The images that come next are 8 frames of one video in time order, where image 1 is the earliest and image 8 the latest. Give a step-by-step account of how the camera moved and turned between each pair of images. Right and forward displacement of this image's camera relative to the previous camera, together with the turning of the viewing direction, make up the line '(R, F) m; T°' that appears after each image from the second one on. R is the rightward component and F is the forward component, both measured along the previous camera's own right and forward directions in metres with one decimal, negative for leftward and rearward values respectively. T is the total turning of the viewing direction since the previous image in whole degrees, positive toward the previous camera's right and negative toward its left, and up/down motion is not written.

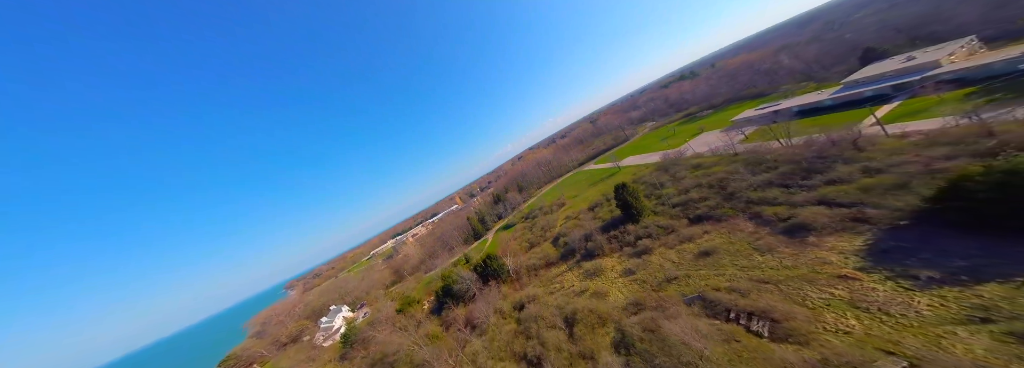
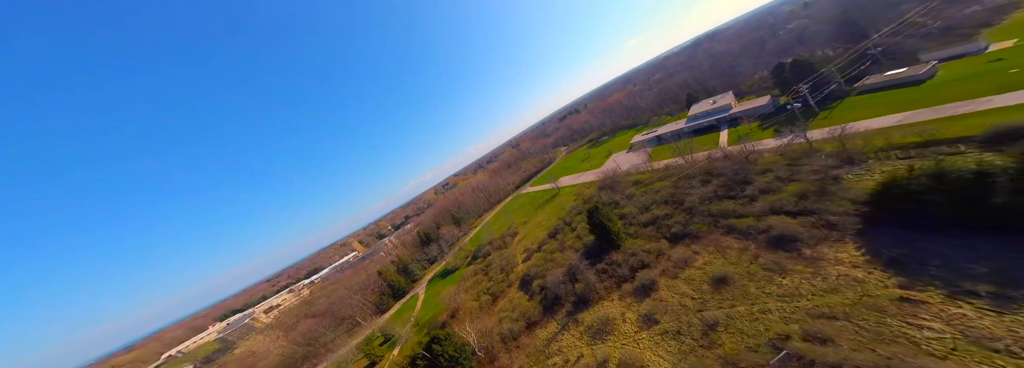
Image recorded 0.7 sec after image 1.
(-2.0, +3.9) m; +21°
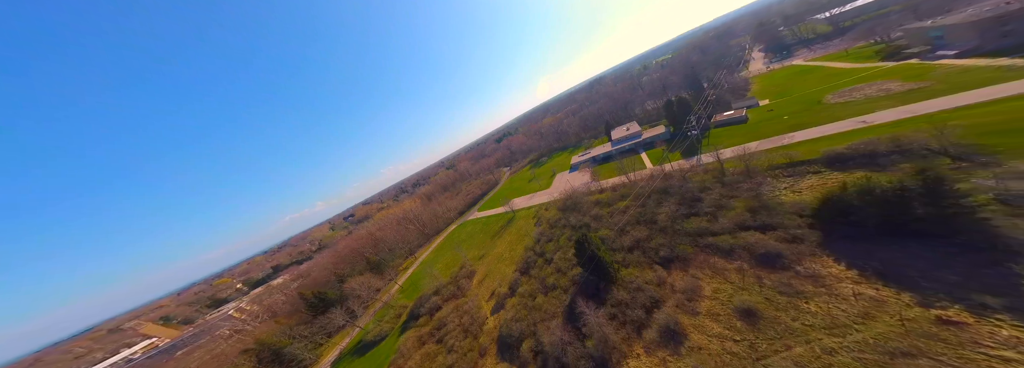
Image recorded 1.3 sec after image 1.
(-2.6, +3.8) m; +20°
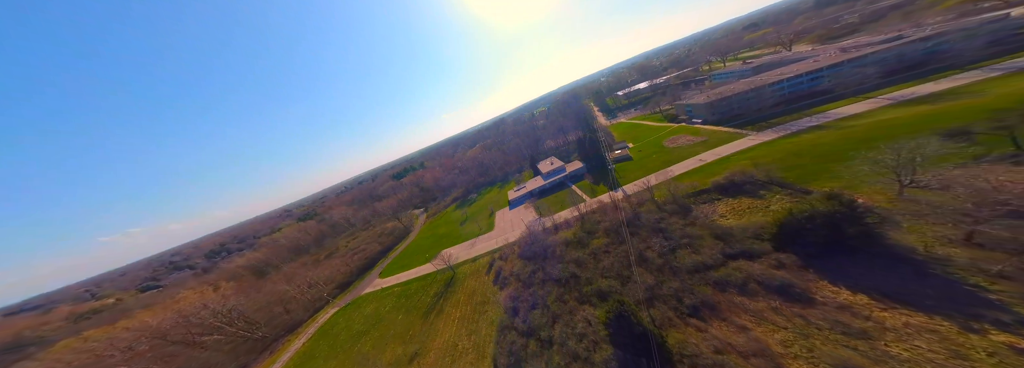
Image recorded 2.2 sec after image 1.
(-4.3, +7.1) m; +30°
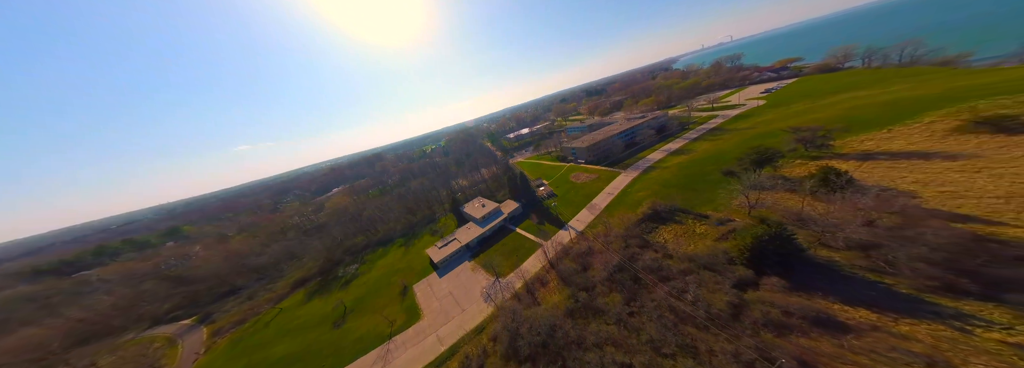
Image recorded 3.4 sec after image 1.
(-7.8, +9.8) m; +38°
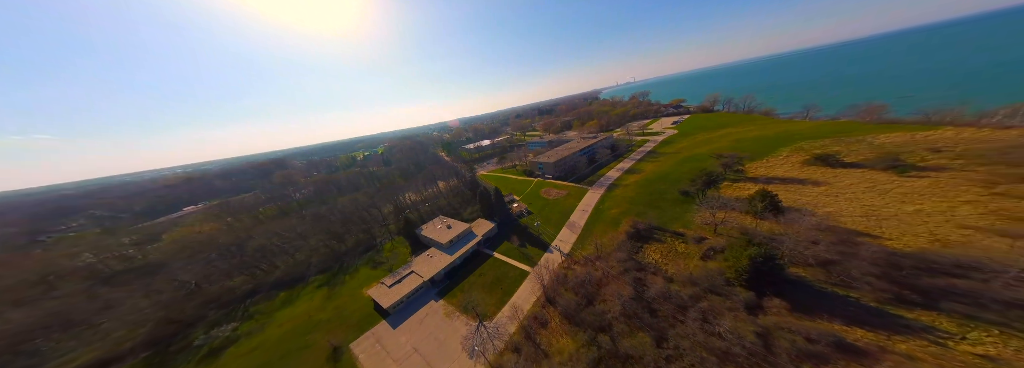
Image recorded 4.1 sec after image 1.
(-5.7, +5.2) m; +18°
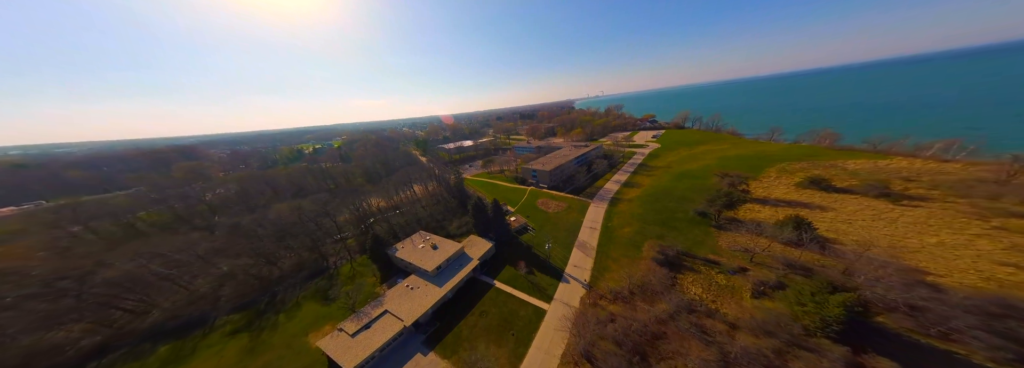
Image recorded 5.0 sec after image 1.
(-5.7, +6.6) m; +9°
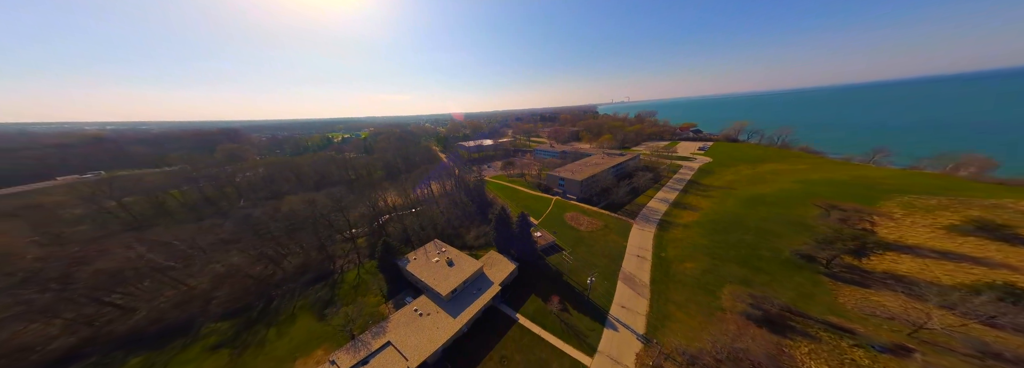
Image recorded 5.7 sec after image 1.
(-2.5, +5.5) m; -5°
